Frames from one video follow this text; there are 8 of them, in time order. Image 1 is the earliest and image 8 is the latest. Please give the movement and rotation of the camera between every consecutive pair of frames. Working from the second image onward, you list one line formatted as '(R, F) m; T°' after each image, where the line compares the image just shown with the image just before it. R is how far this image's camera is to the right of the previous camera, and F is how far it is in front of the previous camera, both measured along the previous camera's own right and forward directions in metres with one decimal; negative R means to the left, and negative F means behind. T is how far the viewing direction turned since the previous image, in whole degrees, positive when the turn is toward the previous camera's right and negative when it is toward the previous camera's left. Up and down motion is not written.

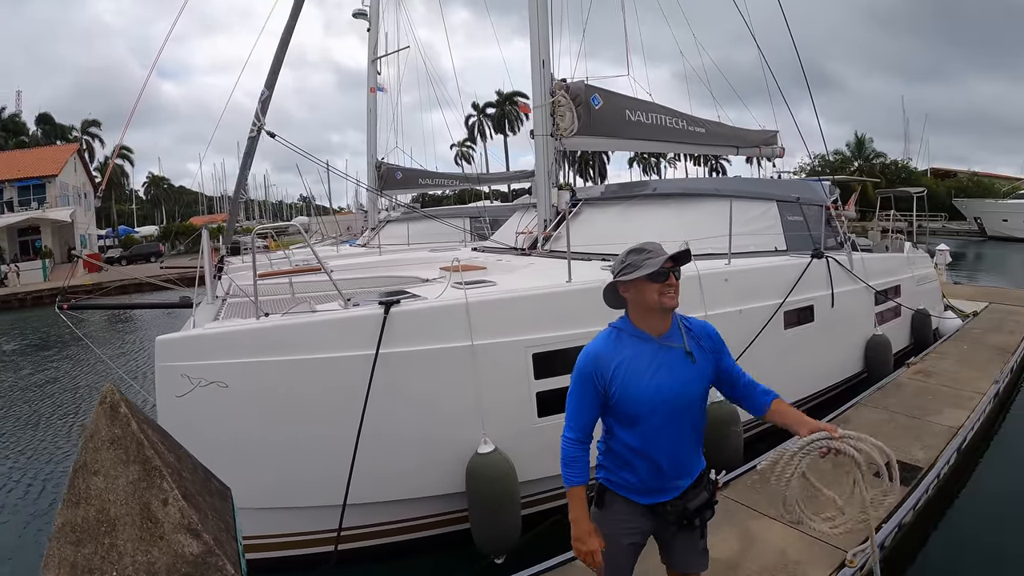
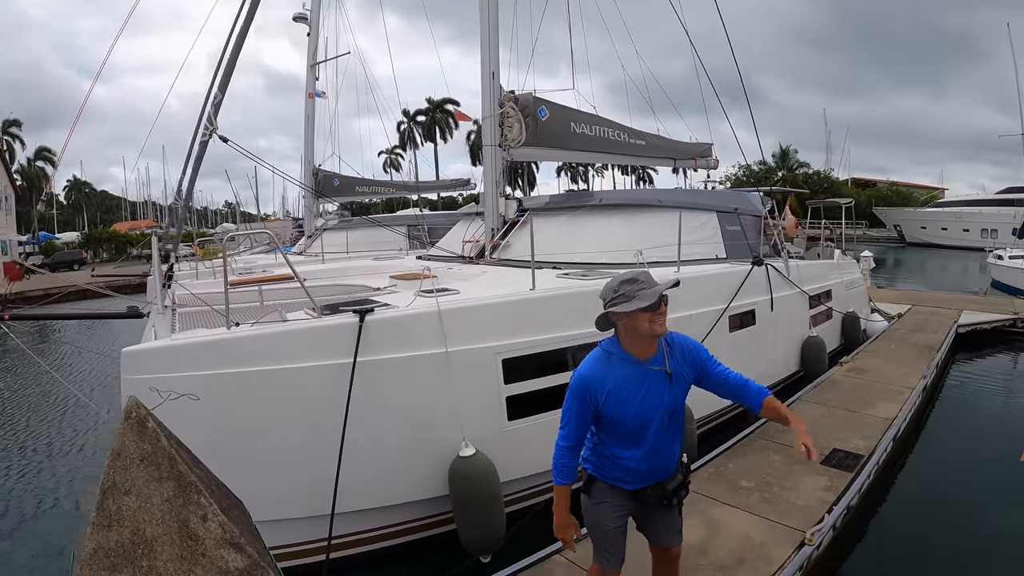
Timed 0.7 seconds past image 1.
(-0.2, -0.1) m; +7°
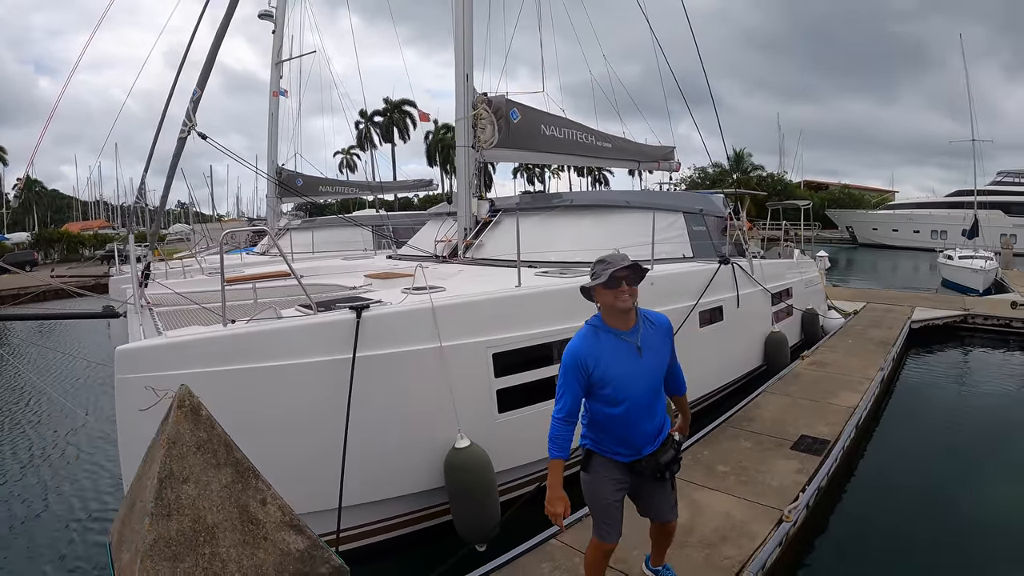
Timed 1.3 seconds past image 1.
(-0.2, -0.1) m; +5°
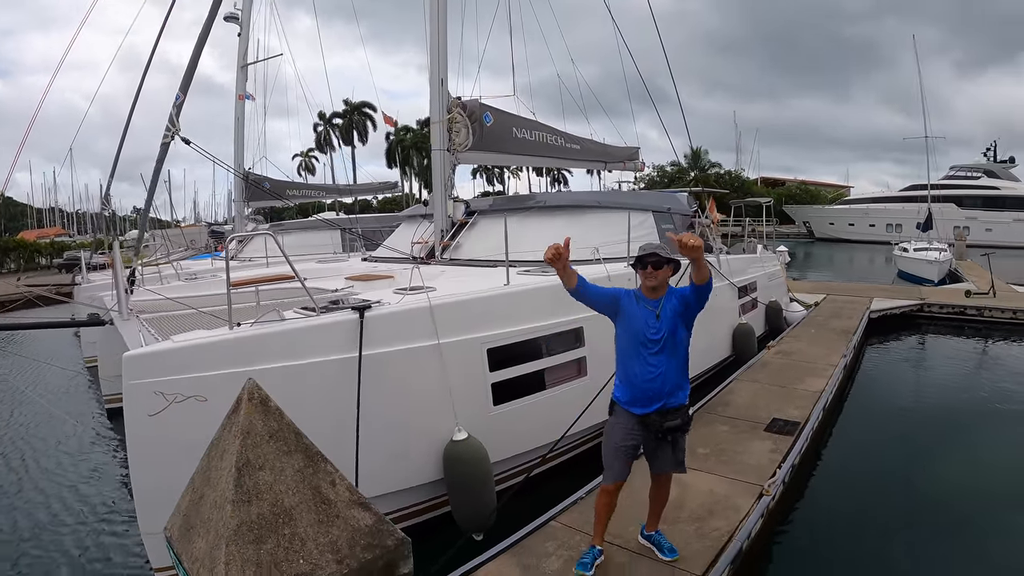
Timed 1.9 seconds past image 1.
(-0.2, -0.1) m; +4°
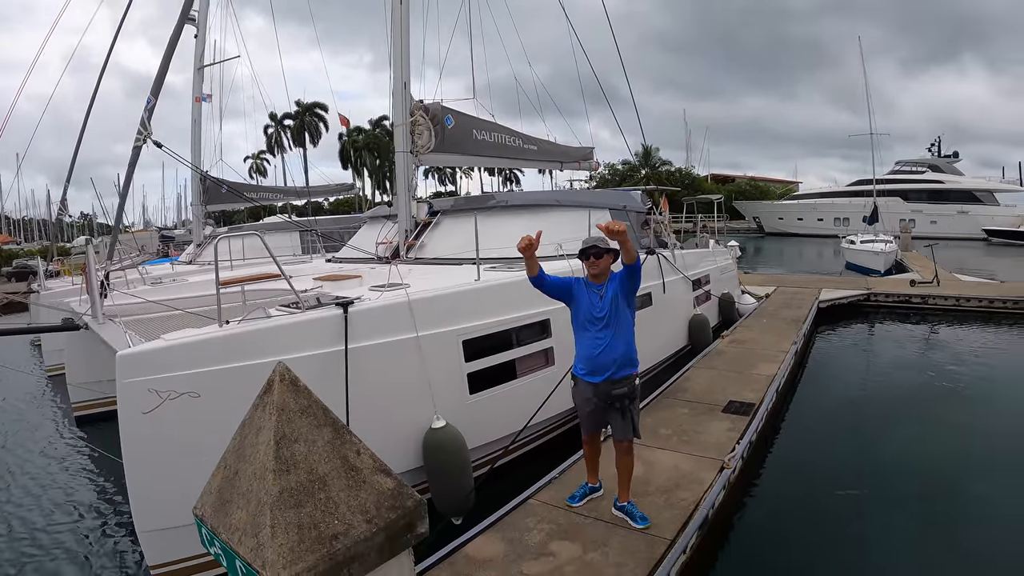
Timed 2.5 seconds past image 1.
(-0.1, -0.2) m; +4°
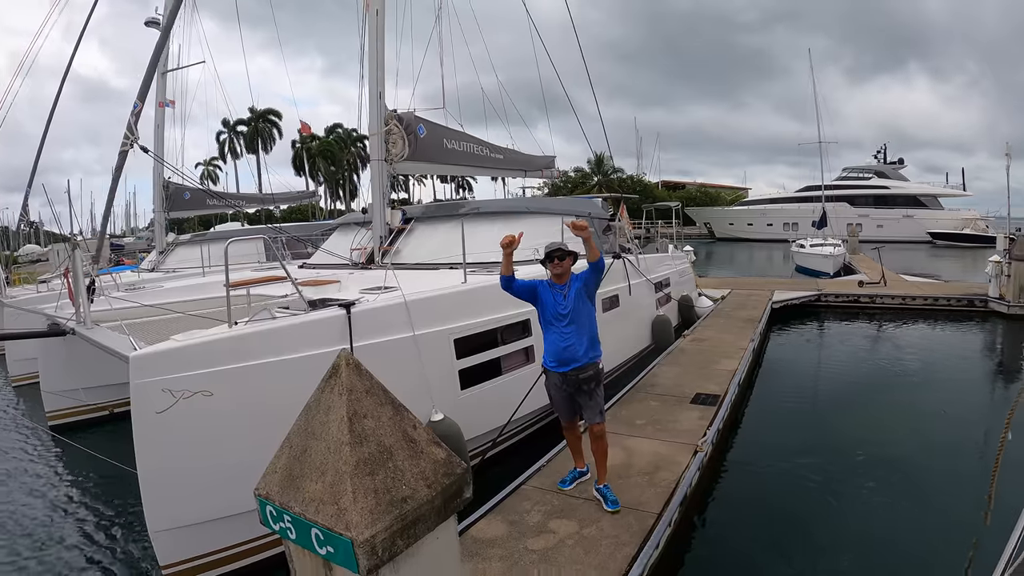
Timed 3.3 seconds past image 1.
(-0.2, -0.2) m; +5°
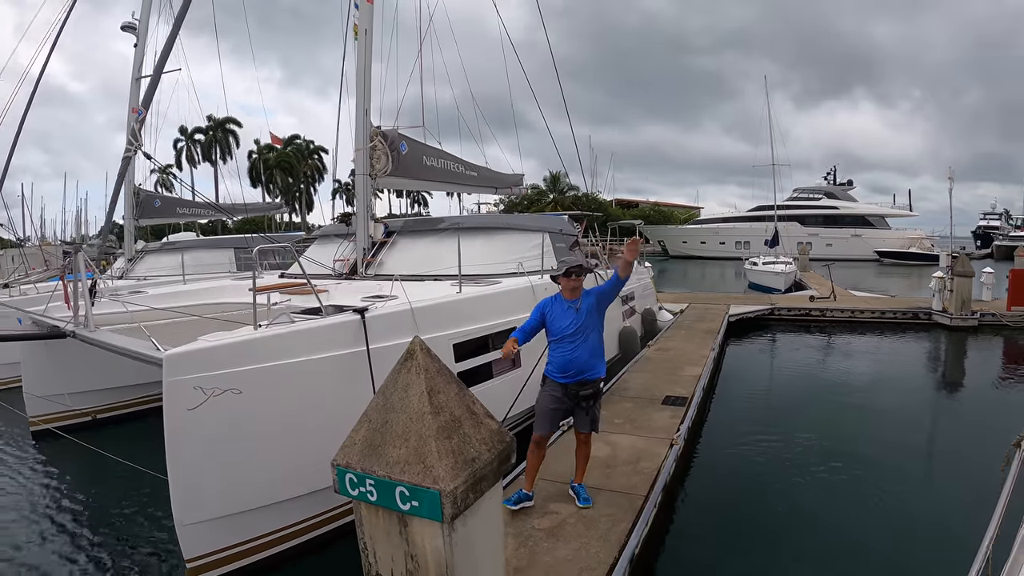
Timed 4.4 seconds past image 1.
(-0.3, -0.3) m; +4°
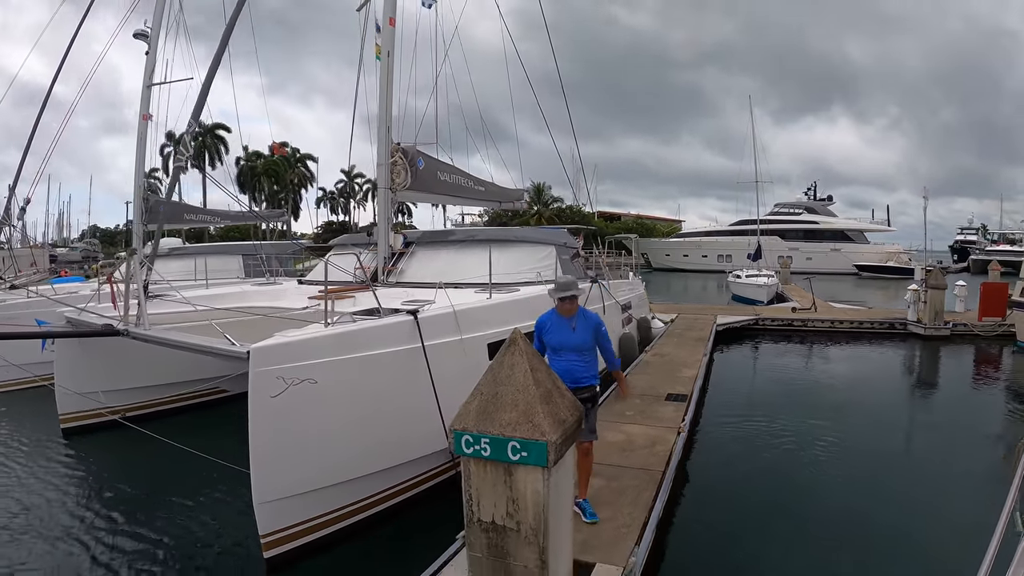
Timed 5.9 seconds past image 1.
(-0.4, -0.5) m; +2°
